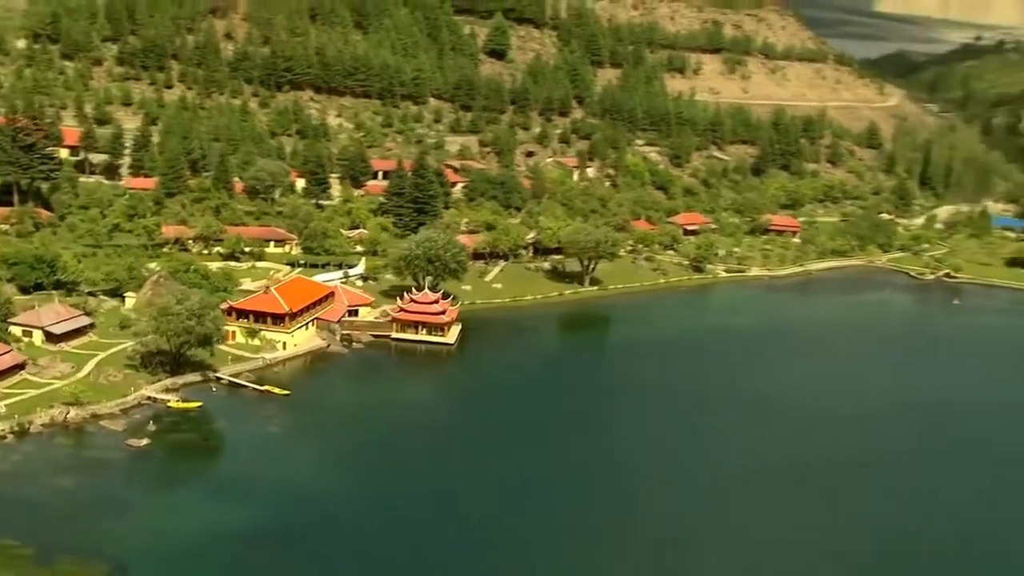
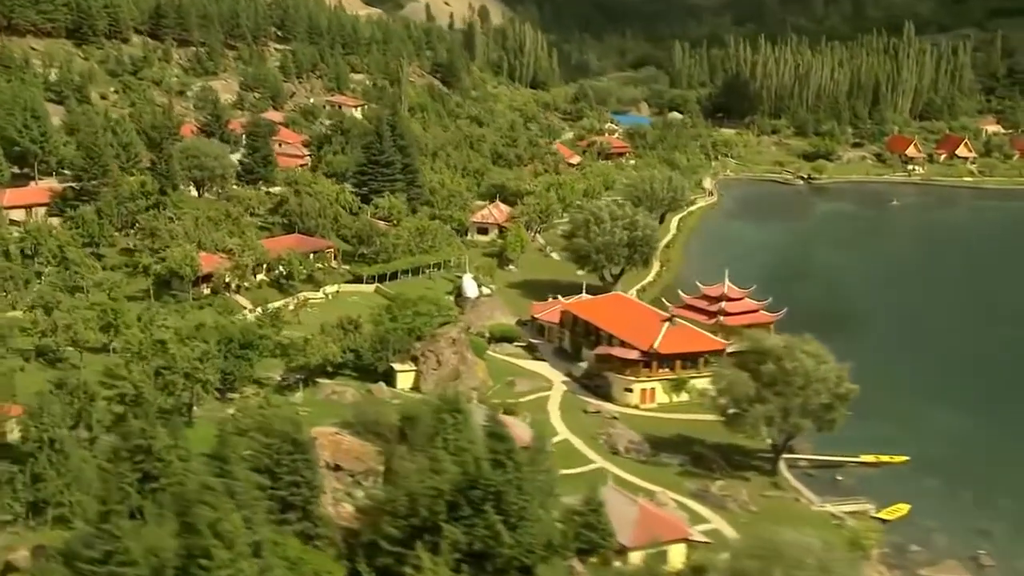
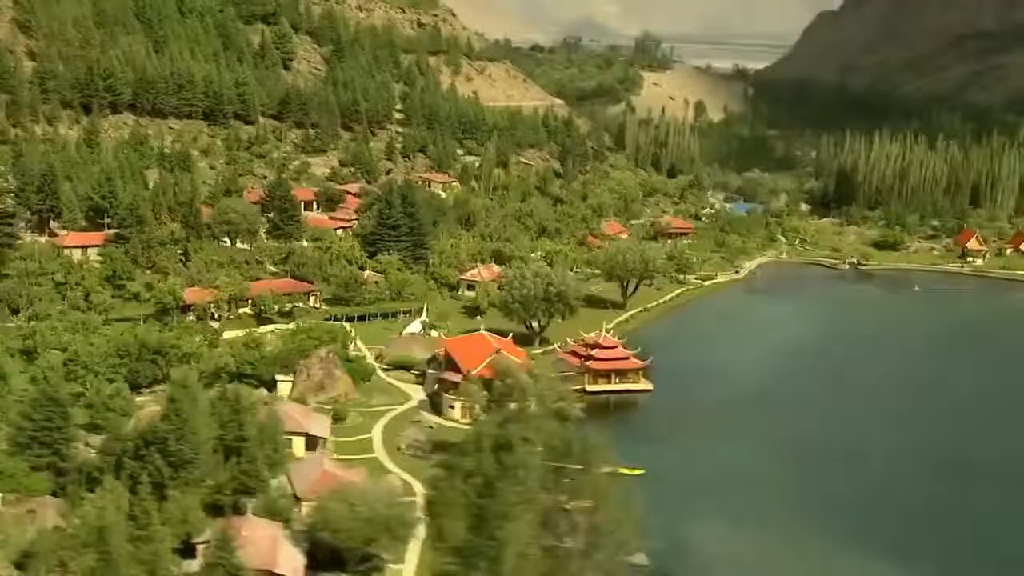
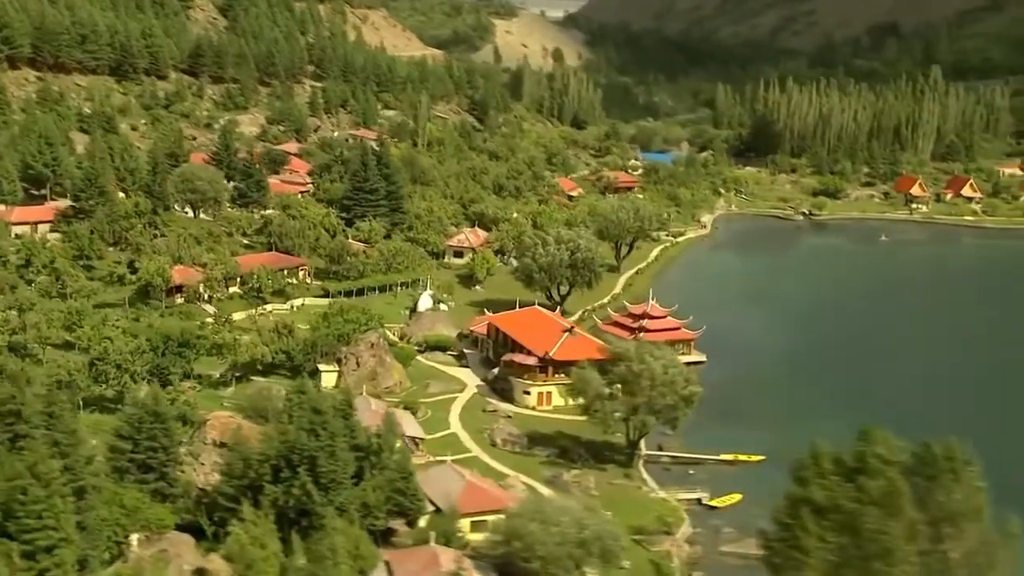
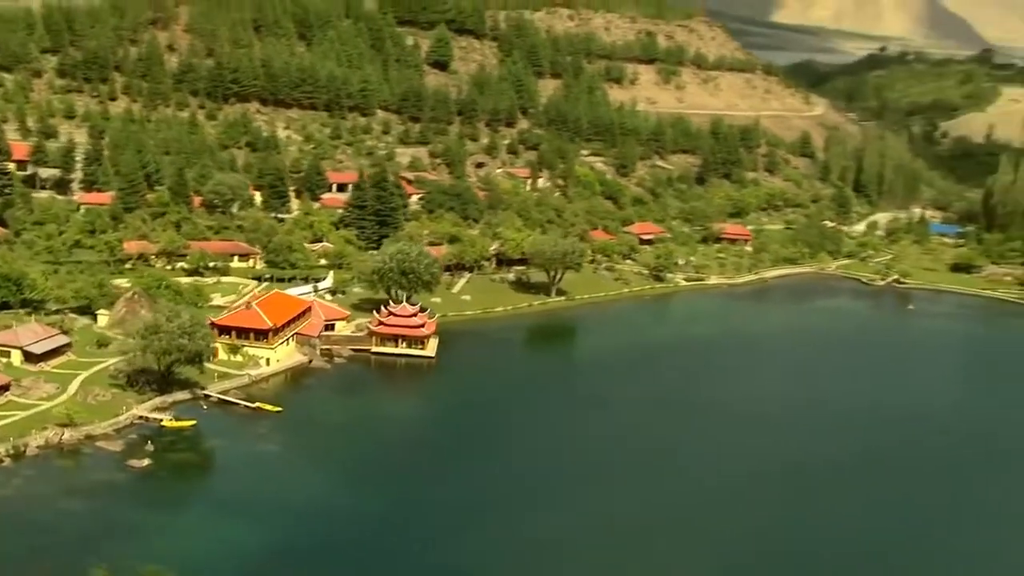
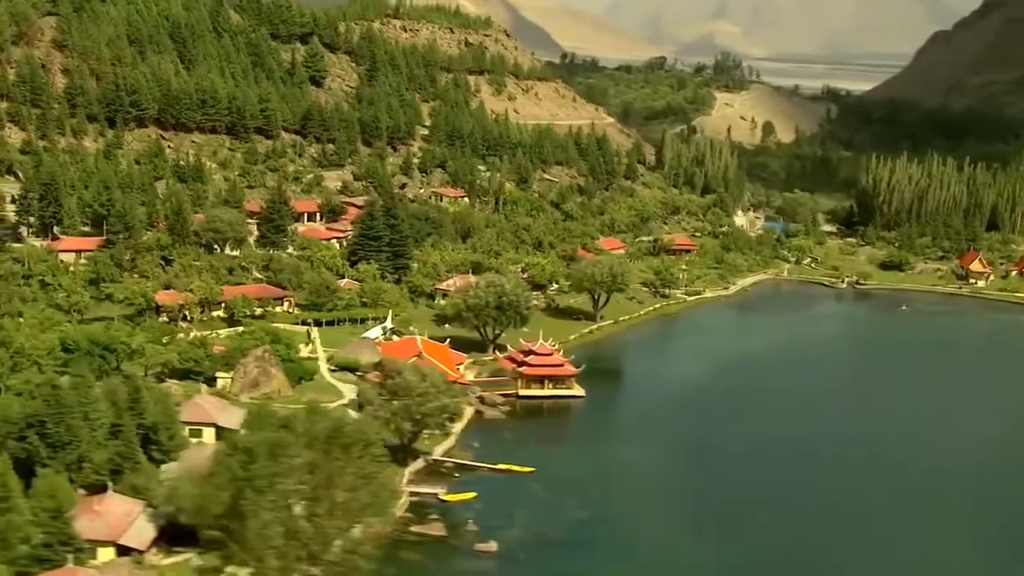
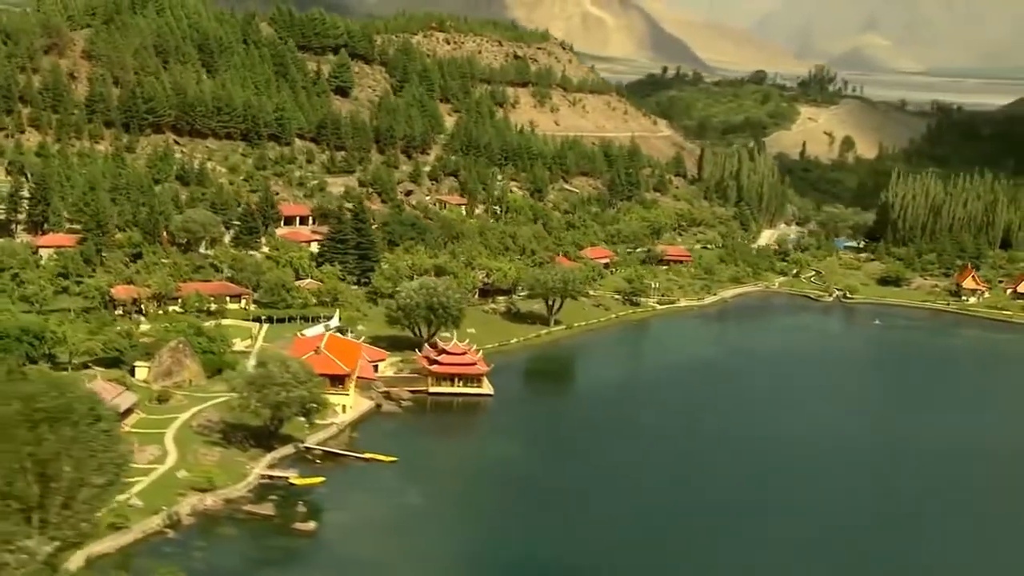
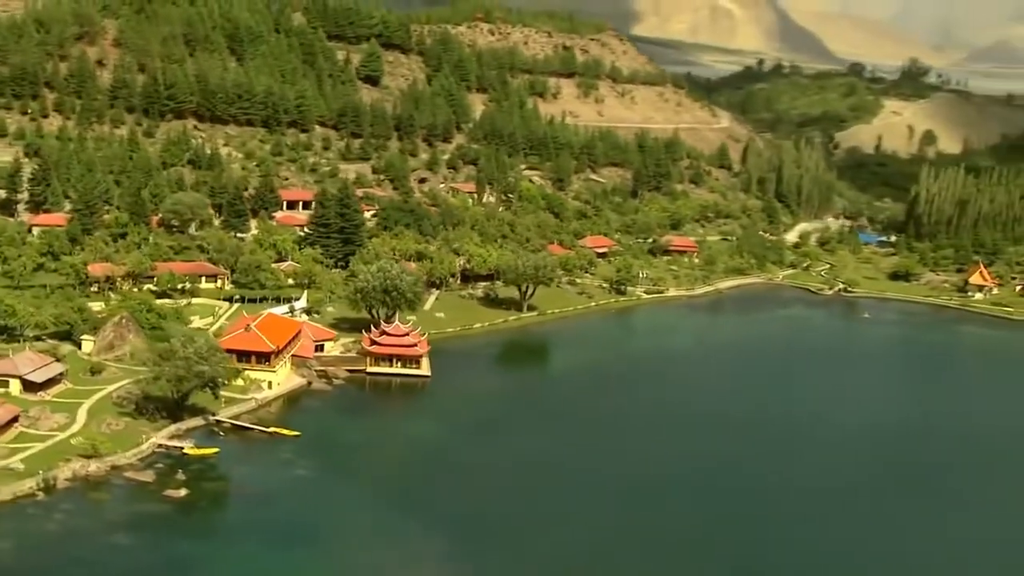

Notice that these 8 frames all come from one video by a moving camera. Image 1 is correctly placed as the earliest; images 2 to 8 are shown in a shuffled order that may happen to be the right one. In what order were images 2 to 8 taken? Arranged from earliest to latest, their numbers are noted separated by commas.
5, 8, 7, 6, 3, 4, 2
